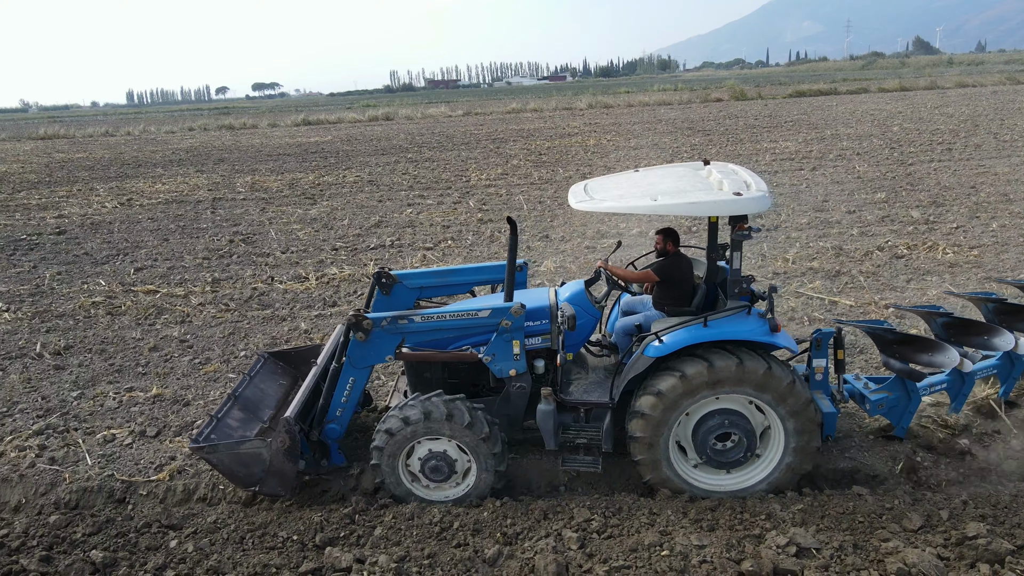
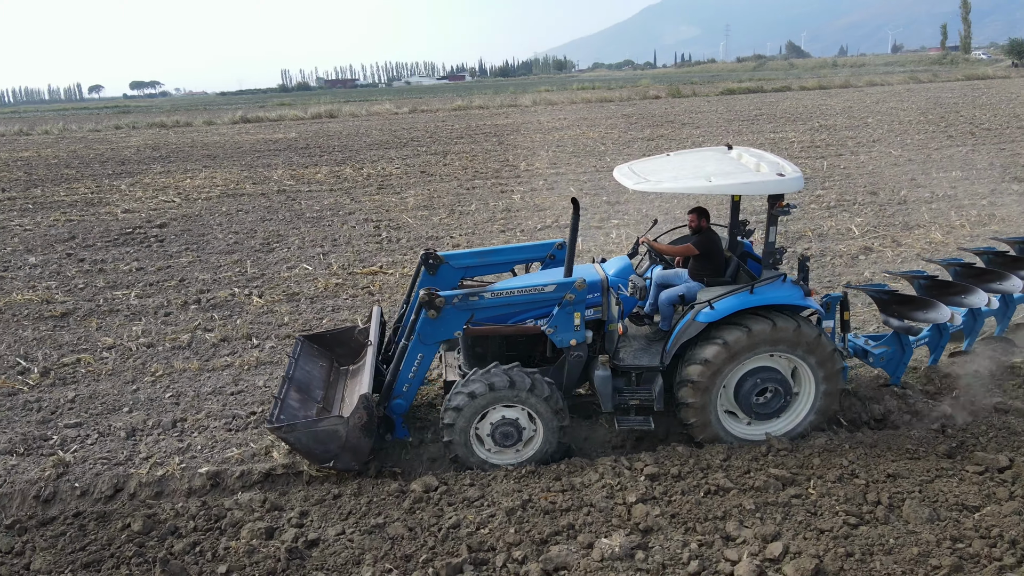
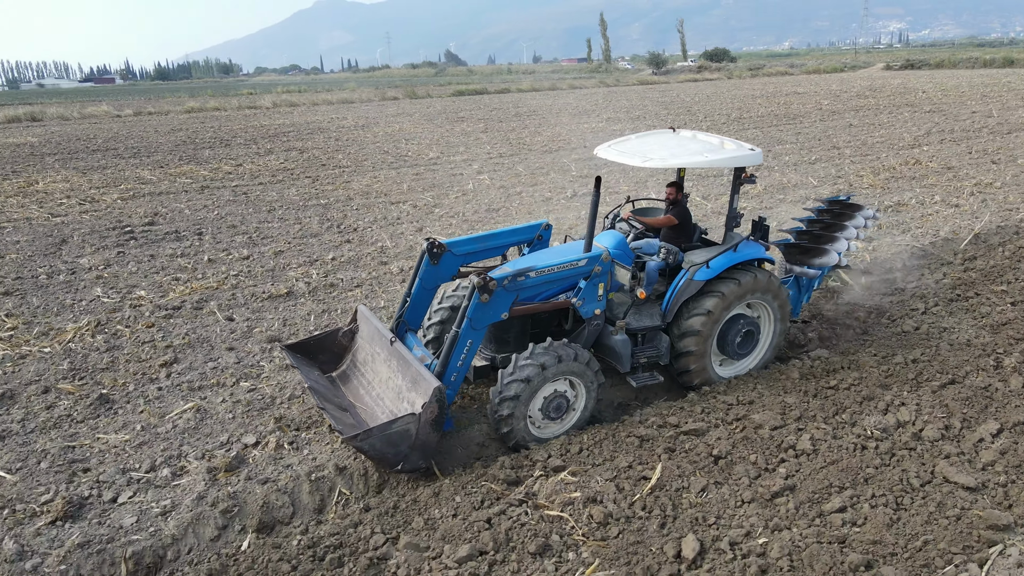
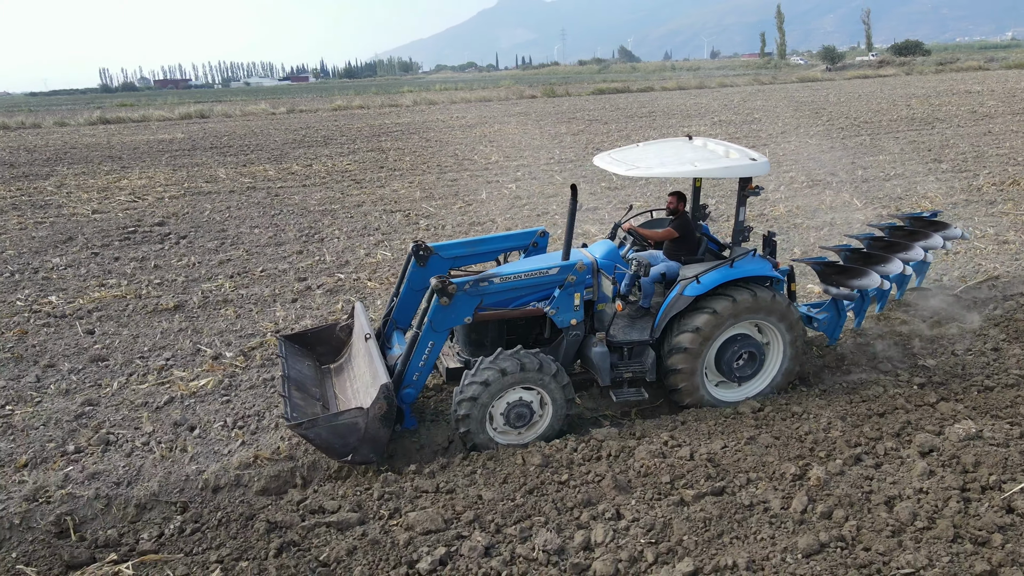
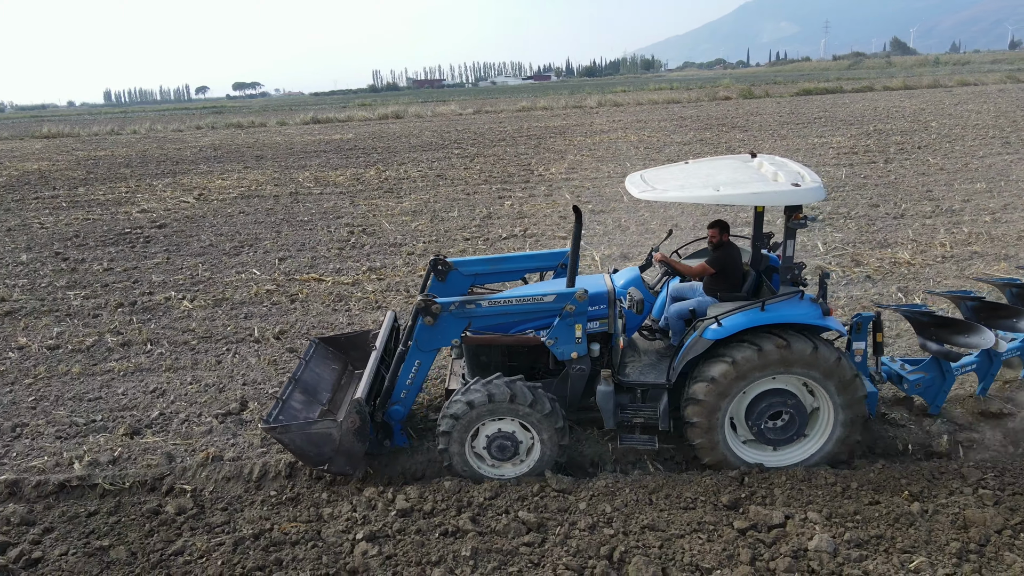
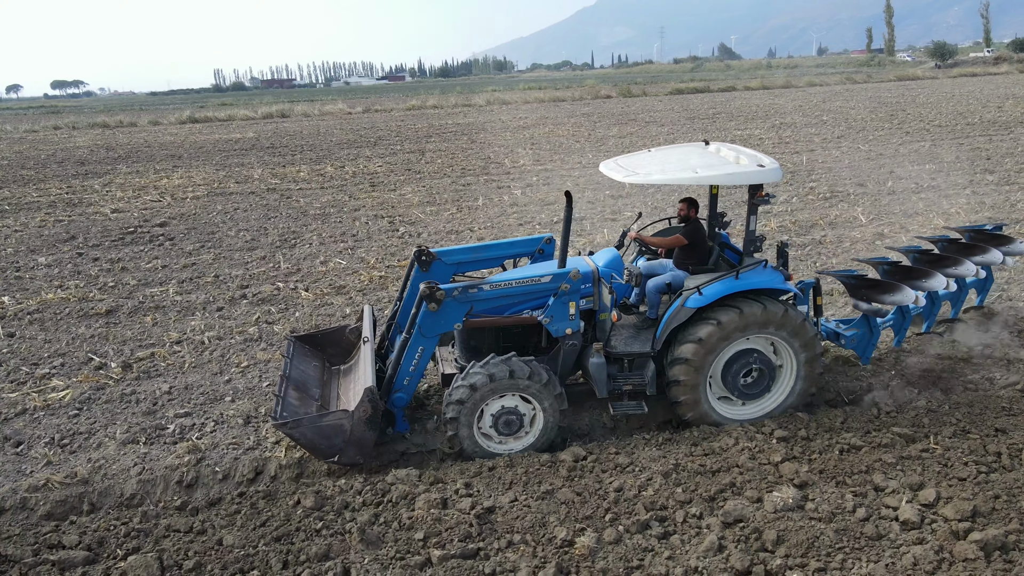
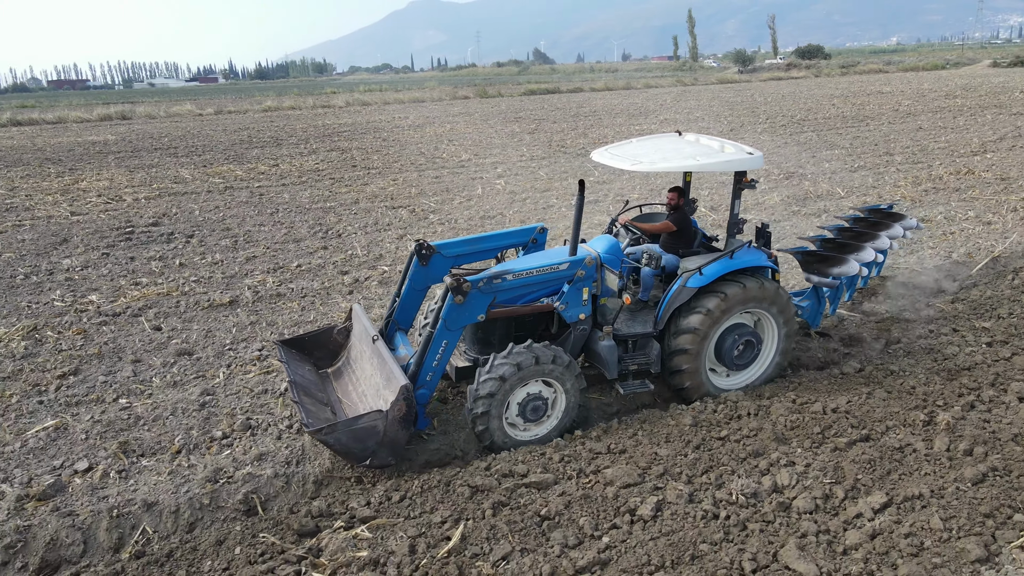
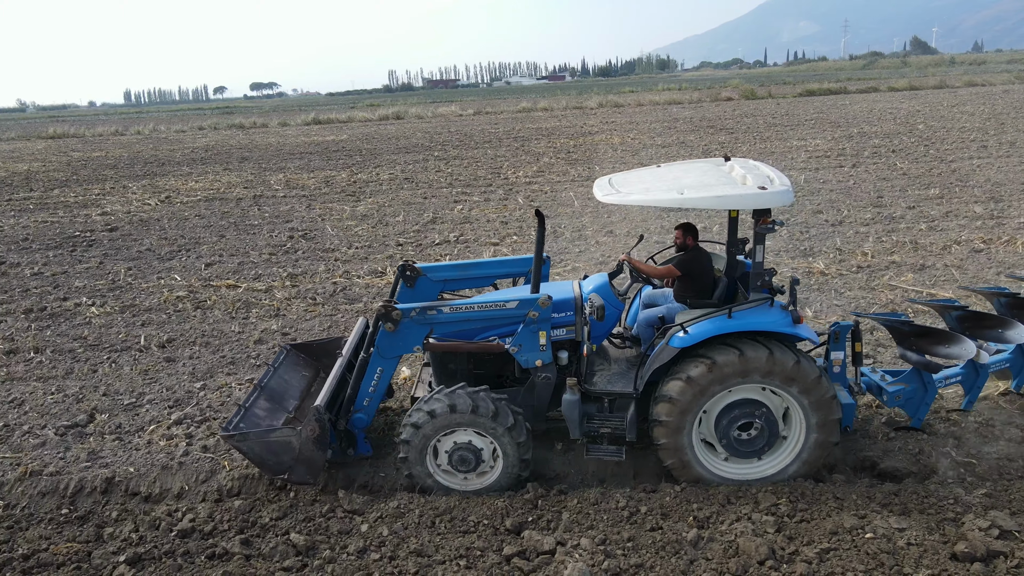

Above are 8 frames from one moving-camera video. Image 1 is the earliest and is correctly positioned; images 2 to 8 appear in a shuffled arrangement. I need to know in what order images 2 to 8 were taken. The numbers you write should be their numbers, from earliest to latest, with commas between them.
8, 5, 2, 6, 4, 7, 3
